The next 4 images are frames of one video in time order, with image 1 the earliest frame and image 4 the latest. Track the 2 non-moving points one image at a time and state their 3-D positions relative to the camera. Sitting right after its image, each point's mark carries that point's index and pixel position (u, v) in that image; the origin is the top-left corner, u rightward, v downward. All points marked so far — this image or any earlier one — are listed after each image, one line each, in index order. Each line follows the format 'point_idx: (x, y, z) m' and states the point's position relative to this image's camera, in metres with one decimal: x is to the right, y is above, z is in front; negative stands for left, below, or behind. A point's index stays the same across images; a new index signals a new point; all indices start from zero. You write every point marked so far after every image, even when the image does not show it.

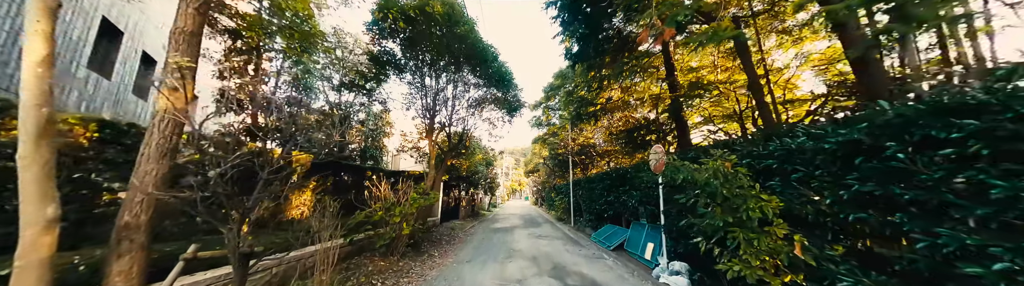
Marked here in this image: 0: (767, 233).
0: (+2.6, -0.9, +2.7) m
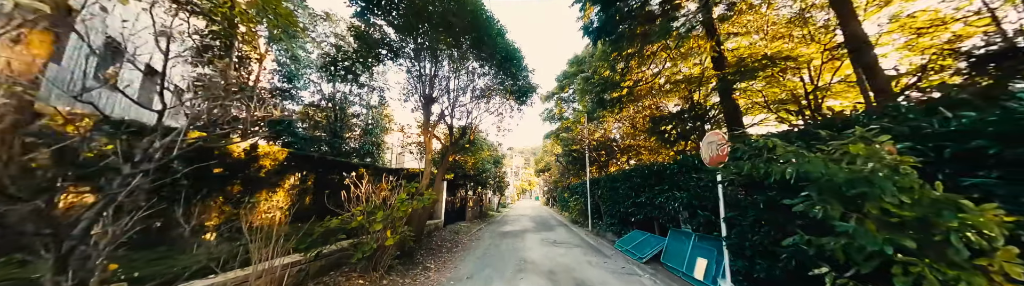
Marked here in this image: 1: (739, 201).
0: (+2.7, -0.7, +1.5) m
1: (+2.9, -0.7, +3.2) m
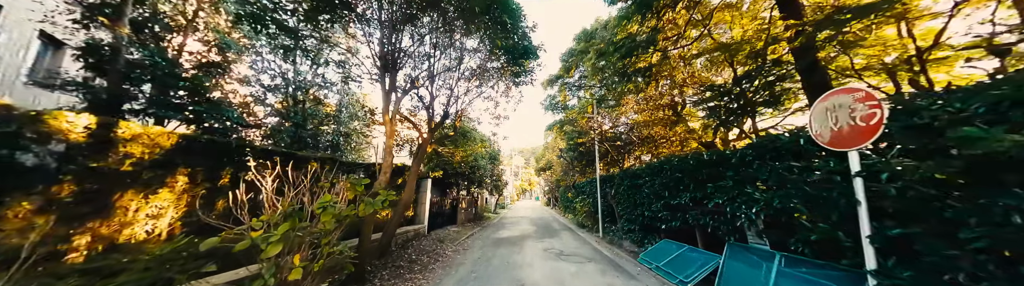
0: (+2.6, -0.4, -0.1) m
1: (+2.7, -0.4, +1.7) m
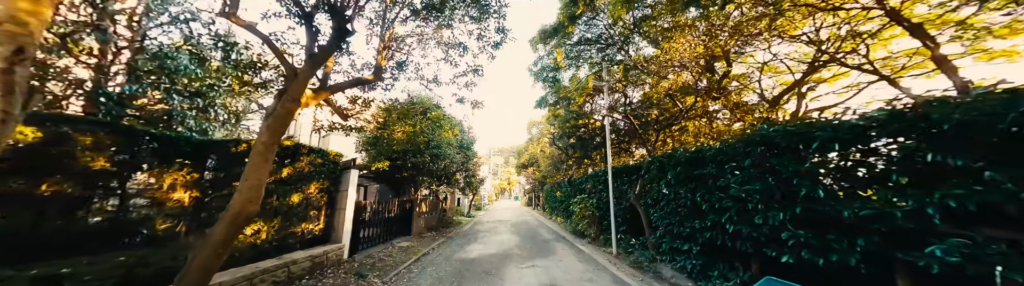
0: (+2.7, 0.0, -2.6) m
1: (+2.7, 0.0, -0.8) m
